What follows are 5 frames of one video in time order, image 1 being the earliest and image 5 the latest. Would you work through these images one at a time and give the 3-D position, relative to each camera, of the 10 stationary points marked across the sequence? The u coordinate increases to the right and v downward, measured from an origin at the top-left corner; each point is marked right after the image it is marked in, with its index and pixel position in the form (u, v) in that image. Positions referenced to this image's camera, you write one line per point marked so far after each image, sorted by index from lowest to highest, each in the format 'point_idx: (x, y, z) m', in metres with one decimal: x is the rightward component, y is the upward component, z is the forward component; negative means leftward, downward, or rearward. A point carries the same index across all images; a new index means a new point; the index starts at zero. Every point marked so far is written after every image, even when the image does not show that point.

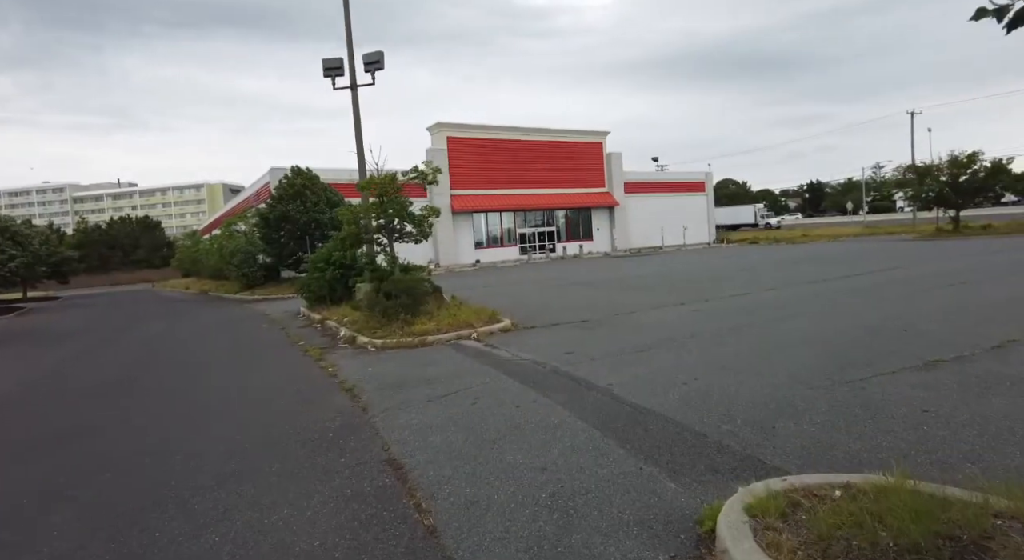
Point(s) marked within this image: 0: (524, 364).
0: (+0.1, -1.1, +7.1) m
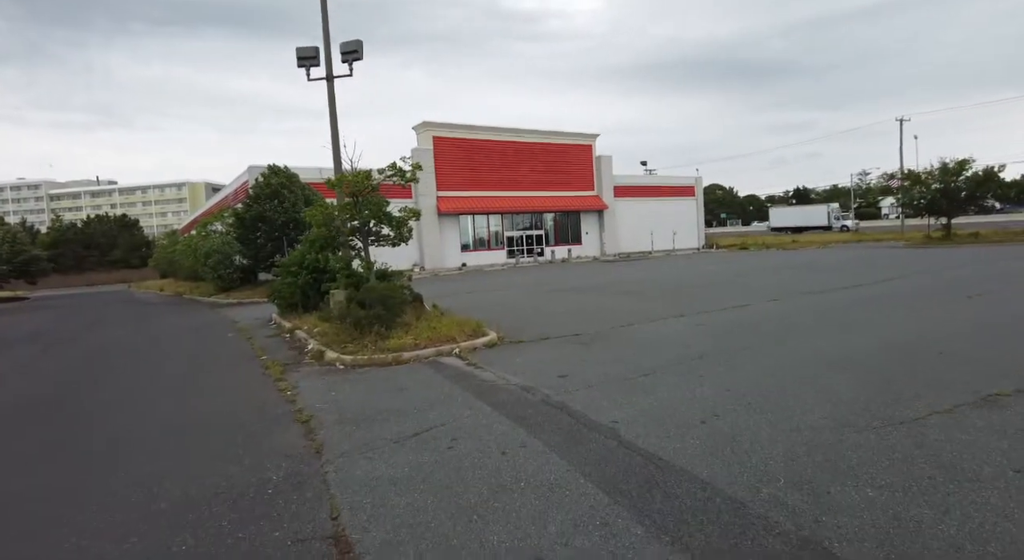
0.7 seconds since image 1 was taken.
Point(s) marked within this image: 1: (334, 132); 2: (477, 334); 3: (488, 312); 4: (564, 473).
0: (0.0, -1.2, +6.1) m
1: (-4.0, +3.3, +12.7) m
2: (-0.6, -0.9, +9.6) m
3: (-0.6, -0.8, +13.8) m
4: (+0.4, -1.3, +3.8) m
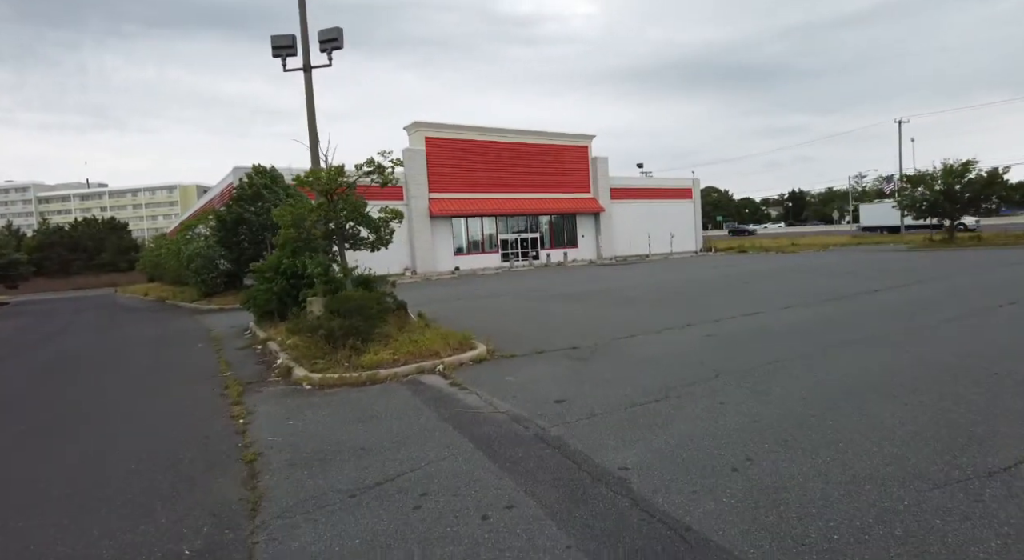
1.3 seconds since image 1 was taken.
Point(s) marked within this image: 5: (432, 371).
0: (-0.1, -1.3, +5.2) m
1: (-4.2, +3.2, +11.7) m
2: (-0.7, -1.0, +8.6) m
3: (-0.8, -1.0, +12.9) m
4: (+0.3, -1.4, +2.9) m
5: (-1.1, -1.2, +7.6) m
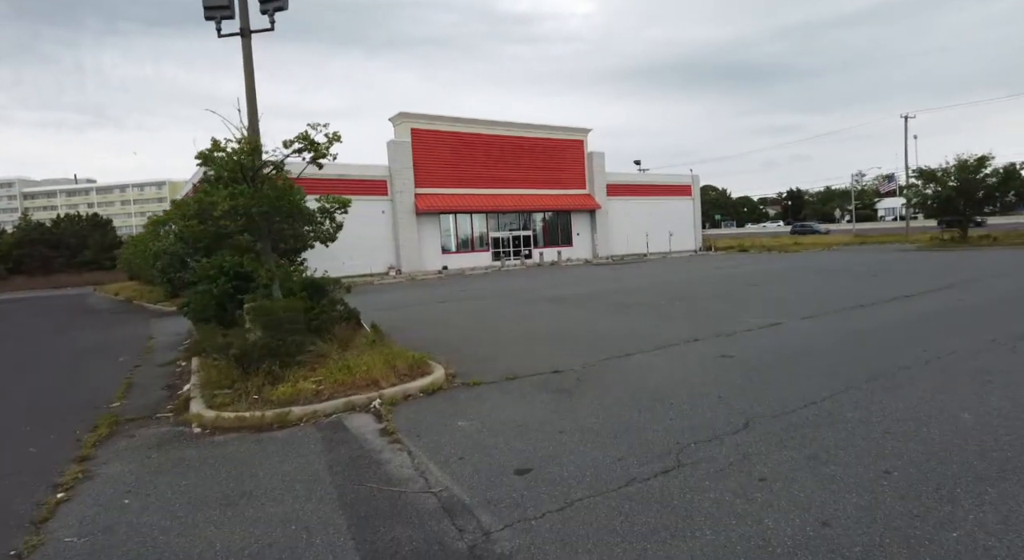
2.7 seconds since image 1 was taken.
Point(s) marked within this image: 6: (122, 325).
0: (-0.5, -1.4, +3.3) m
1: (-4.6, +3.1, +9.8) m
2: (-1.2, -1.1, +6.8) m
3: (-1.3, -1.0, +11.0) m
4: (-0.1, -1.5, +1.0) m
5: (-1.5, -1.3, +5.8) m
6: (-13.2, -1.5, +19.1) m
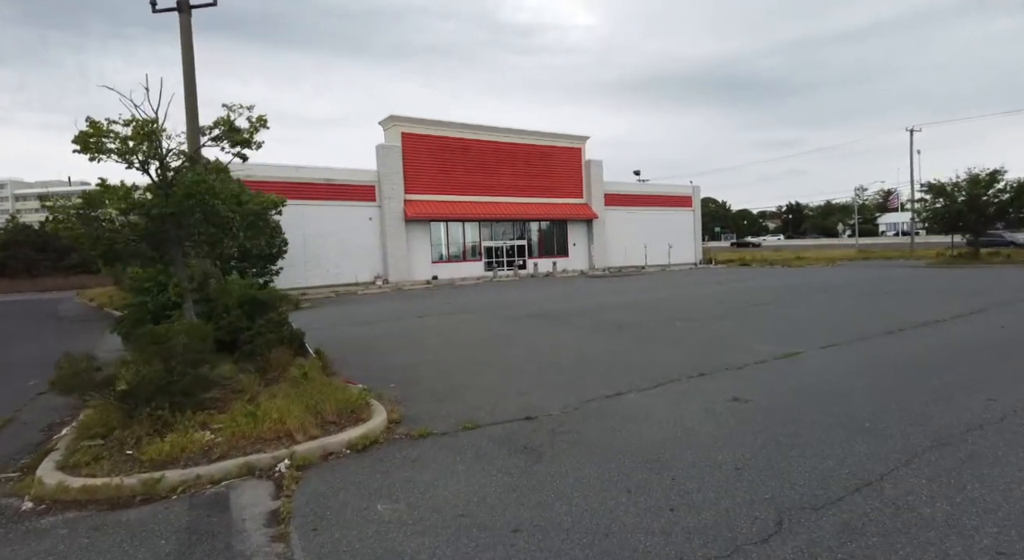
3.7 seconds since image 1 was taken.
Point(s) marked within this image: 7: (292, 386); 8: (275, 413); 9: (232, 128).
0: (-0.9, -1.6, +1.9) m
1: (-5.0, +2.9, +8.5) m
2: (-1.6, -1.3, +5.3) m
3: (-1.7, -1.3, +9.6) m
4: (-0.5, -1.6, -0.4) m
5: (-1.9, -1.5, +4.4) m
6: (-13.7, -1.7, +17.6) m
7: (-2.3, -1.1, +6.1) m
8: (-2.1, -1.3, +5.0) m
9: (-3.0, +1.6, +6.1) m
